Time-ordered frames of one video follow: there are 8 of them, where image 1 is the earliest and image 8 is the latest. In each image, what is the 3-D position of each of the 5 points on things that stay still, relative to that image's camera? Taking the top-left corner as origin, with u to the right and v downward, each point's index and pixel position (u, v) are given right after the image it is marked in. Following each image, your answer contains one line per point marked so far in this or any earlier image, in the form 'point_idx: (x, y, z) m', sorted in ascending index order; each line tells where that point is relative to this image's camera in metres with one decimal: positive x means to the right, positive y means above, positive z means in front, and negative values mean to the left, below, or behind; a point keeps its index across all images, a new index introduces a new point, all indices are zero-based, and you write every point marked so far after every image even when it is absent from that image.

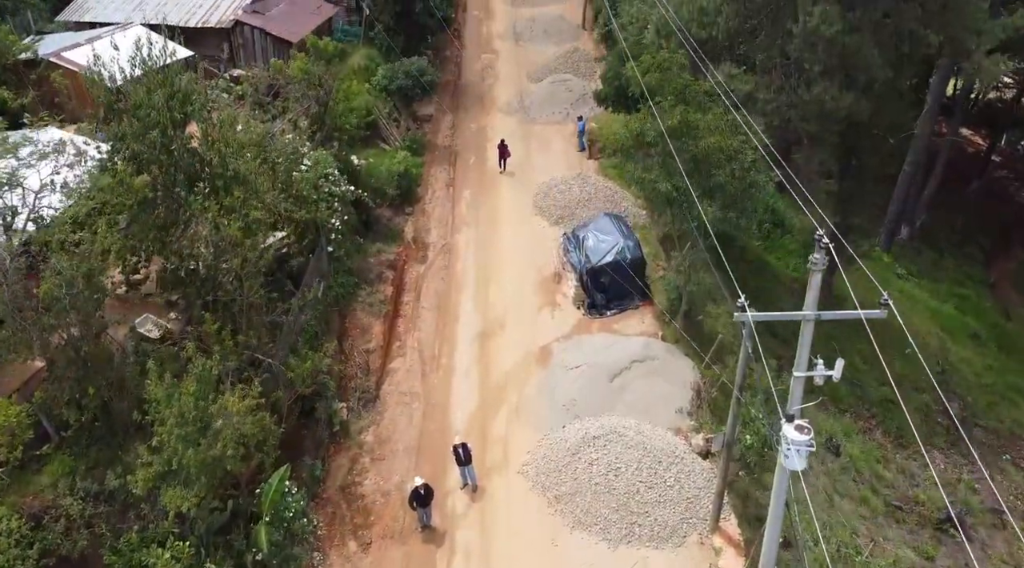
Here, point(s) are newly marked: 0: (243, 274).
0: (-4.7, +0.1, +14.1) m
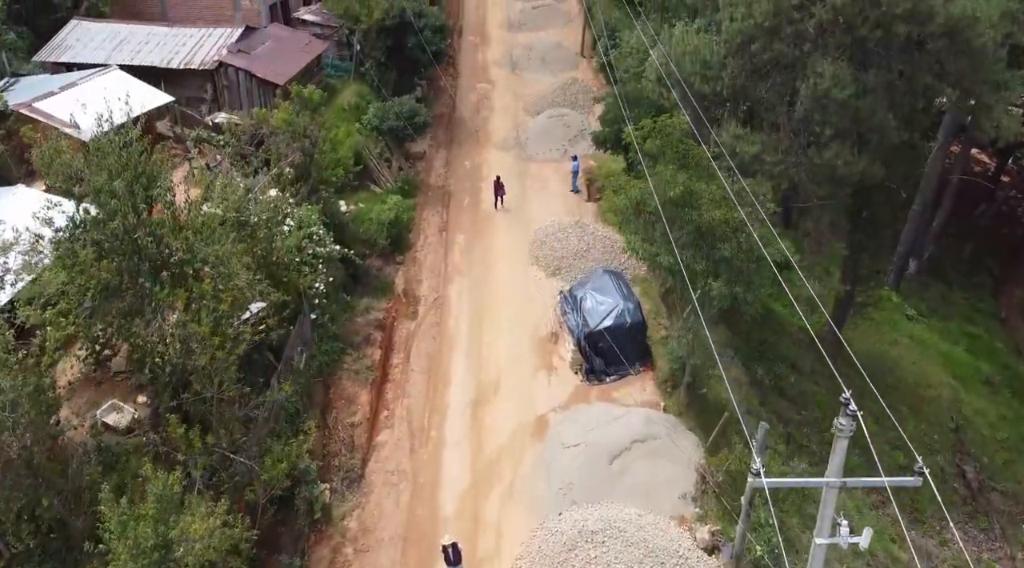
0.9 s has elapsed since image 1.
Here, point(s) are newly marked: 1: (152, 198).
0: (-4.9, -1.4, +13.1) m
1: (-5.8, +1.4, +12.9) m
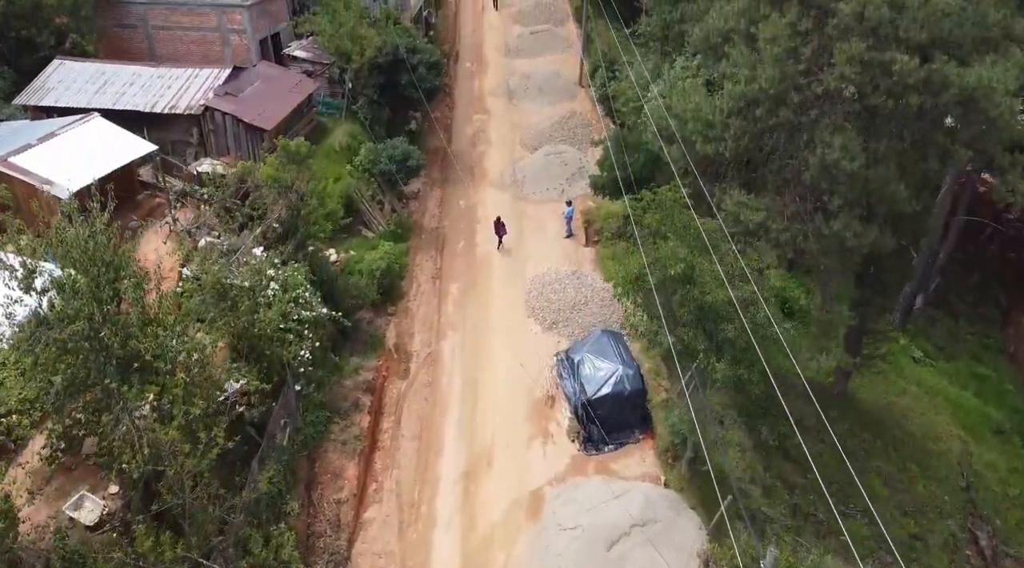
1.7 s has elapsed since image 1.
0: (-5.0, -2.8, +12.3) m
1: (-5.9, -0.1, +12.1) m
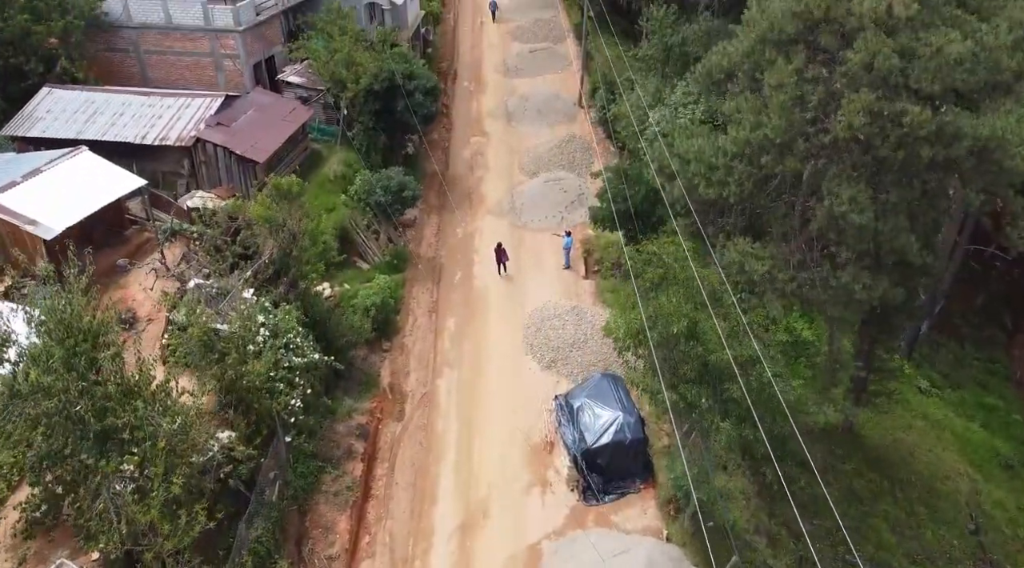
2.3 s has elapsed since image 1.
0: (-5.1, -3.8, +11.8) m
1: (-6.0, -1.1, +11.6) m
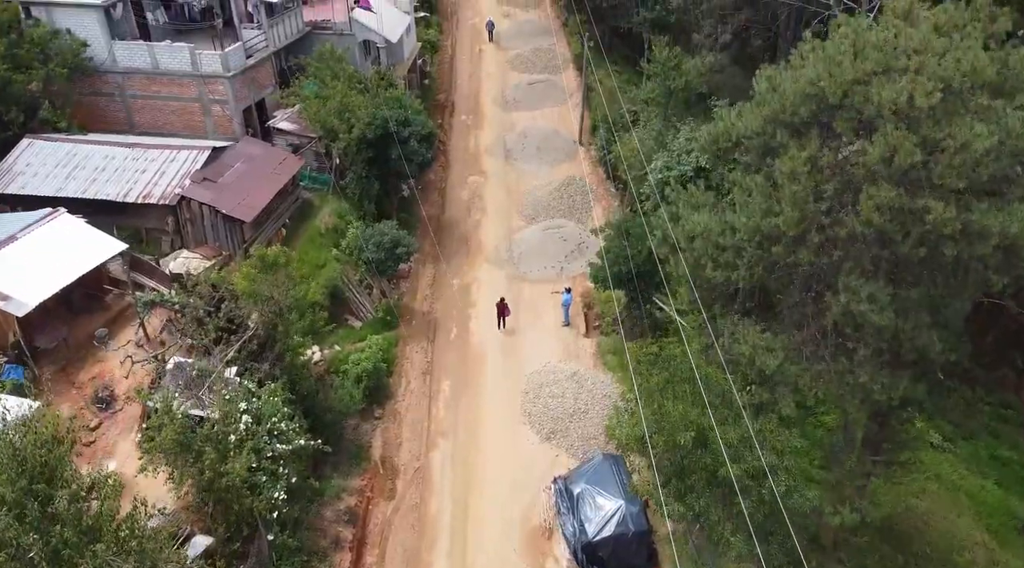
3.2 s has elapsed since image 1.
0: (-5.1, -5.5, +10.9) m
1: (-6.1, -2.8, +10.7) m
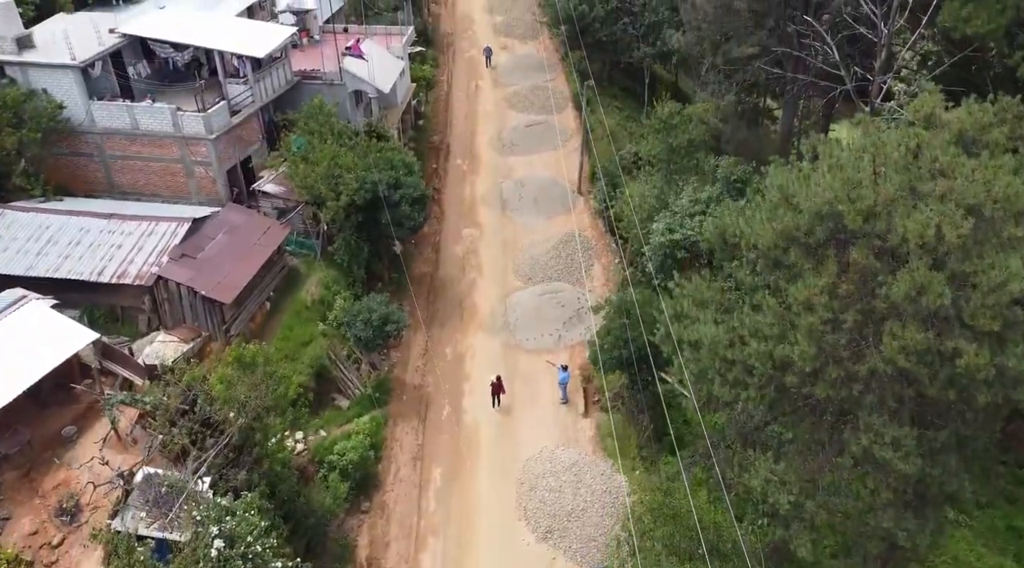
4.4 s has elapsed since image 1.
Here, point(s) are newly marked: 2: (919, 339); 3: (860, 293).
0: (-5.3, -7.6, +9.7) m
1: (-6.2, -4.9, +9.5) m
2: (+5.7, -0.8, +11.4) m
3: (+5.3, -0.1, +12.1) m
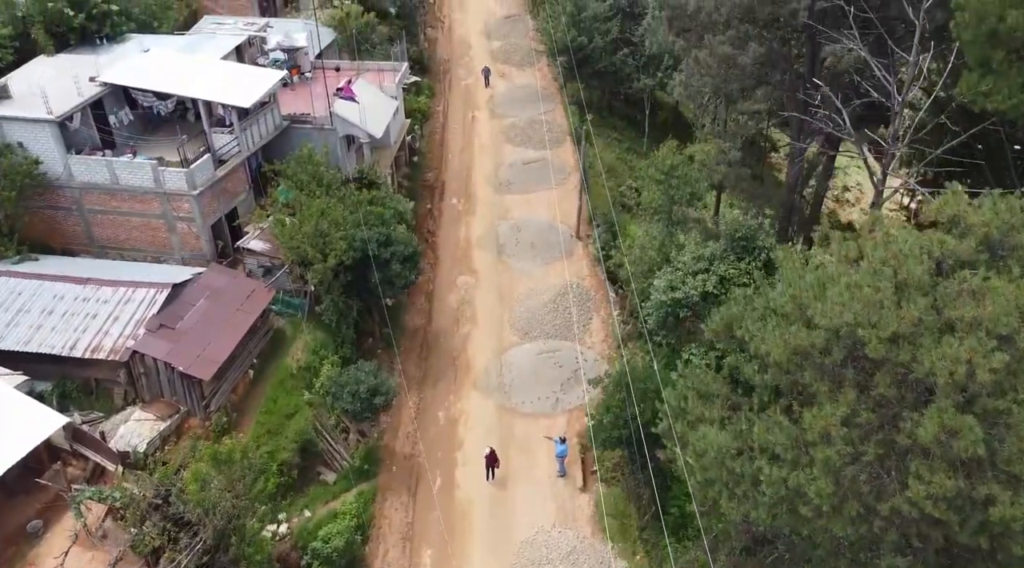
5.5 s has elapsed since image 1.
0: (-5.4, -9.4, +8.6) m
1: (-6.4, -6.7, +8.5) m
2: (+5.6, -2.6, +10.3) m
3: (+5.1, -1.9, +11.1) m
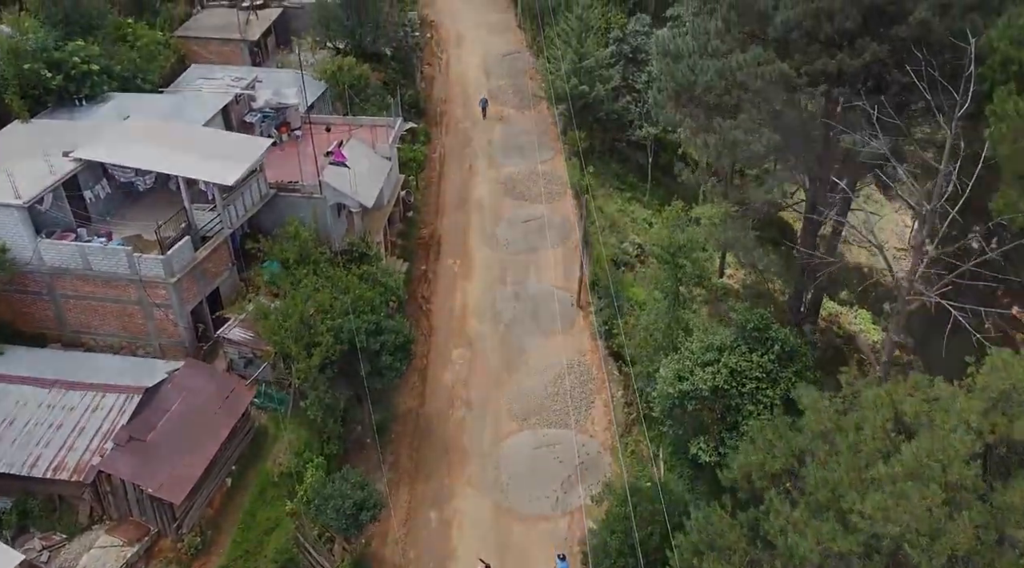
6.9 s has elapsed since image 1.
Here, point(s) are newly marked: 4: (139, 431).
0: (-5.5, -11.9, +7.0) m
1: (-6.4, -9.2, +6.9) m
2: (+5.5, -5.1, +8.8) m
3: (+5.0, -4.5, +9.6) m
4: (-9.0, -3.5, +19.5) m
